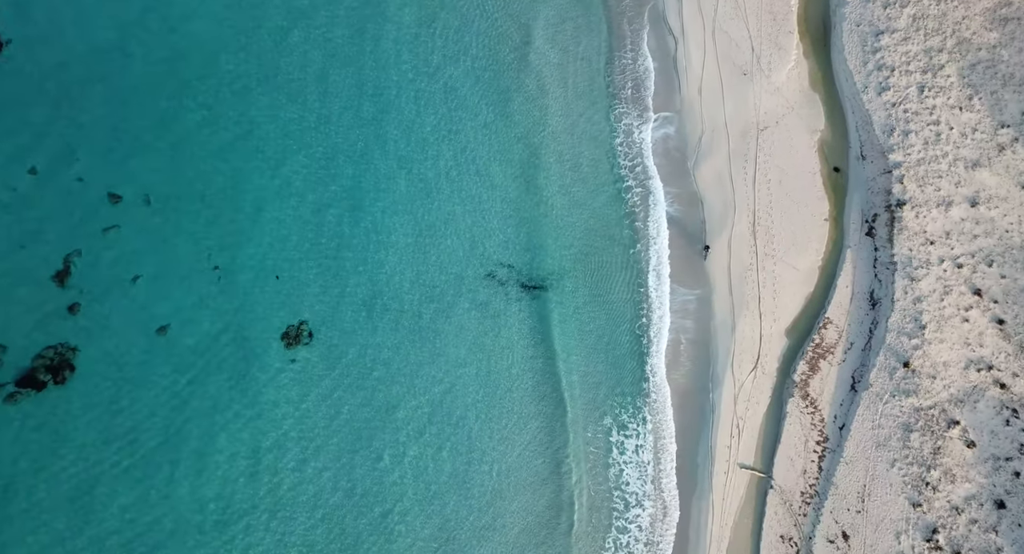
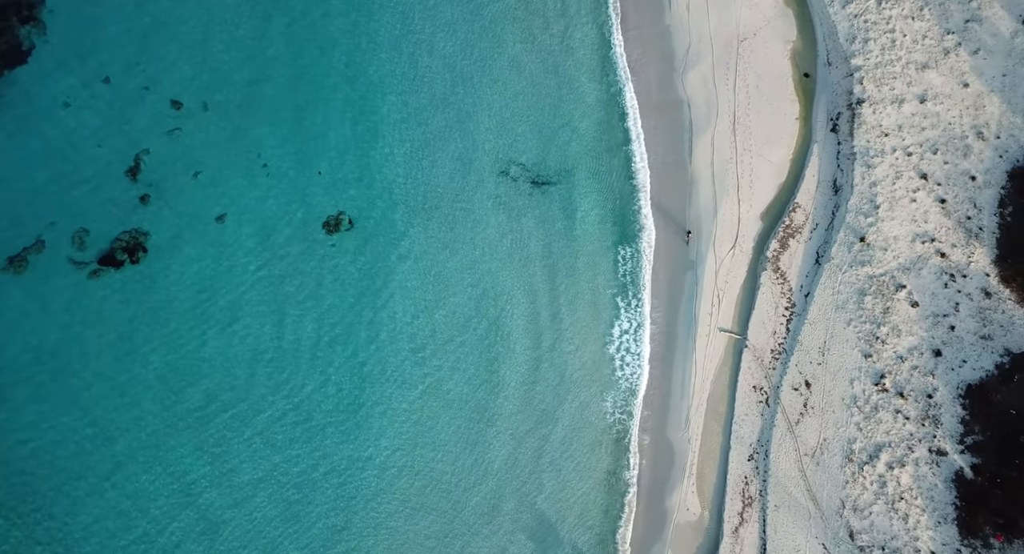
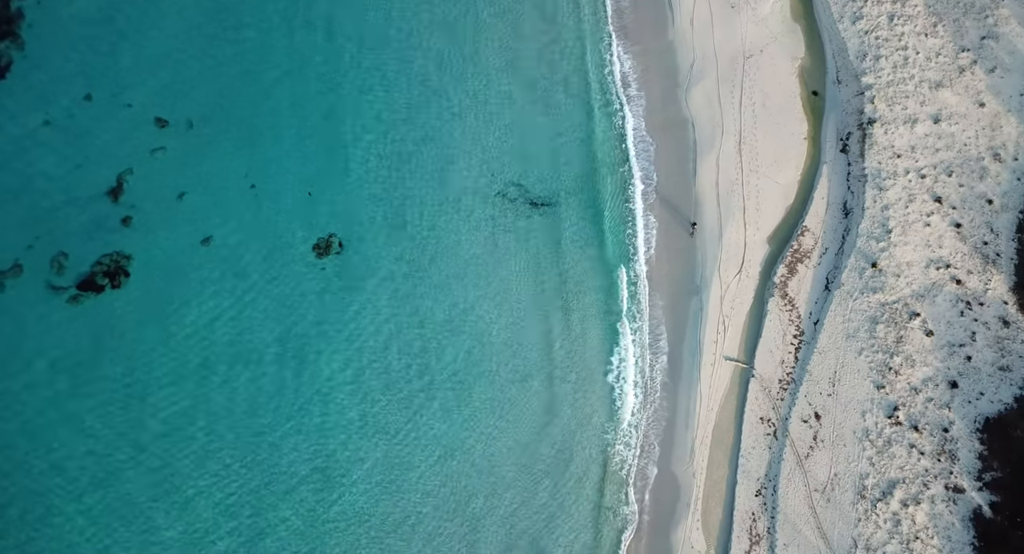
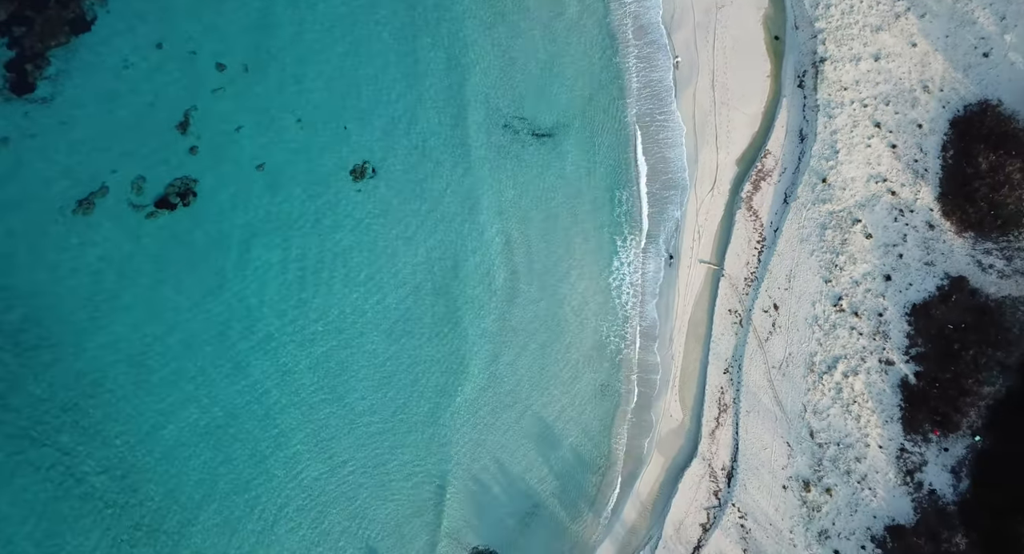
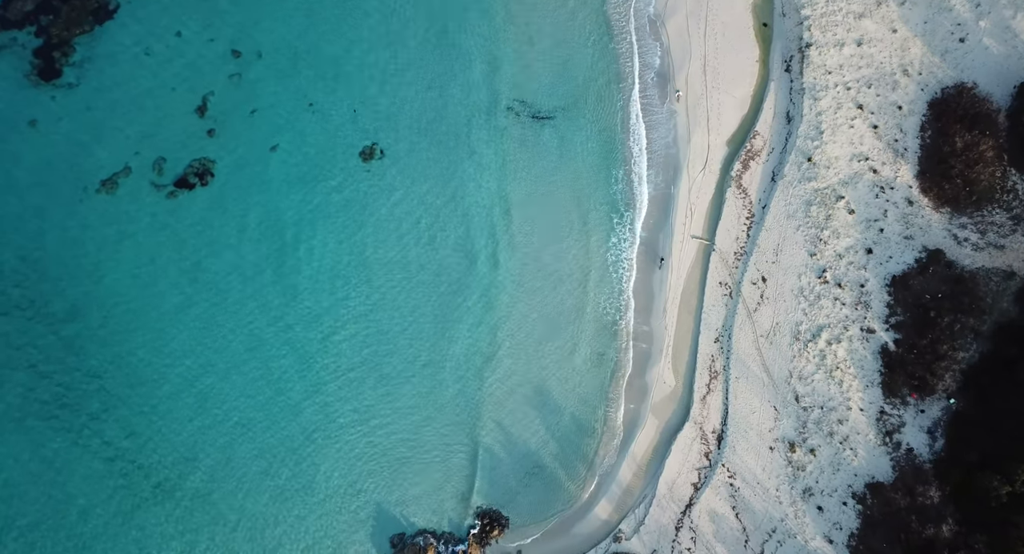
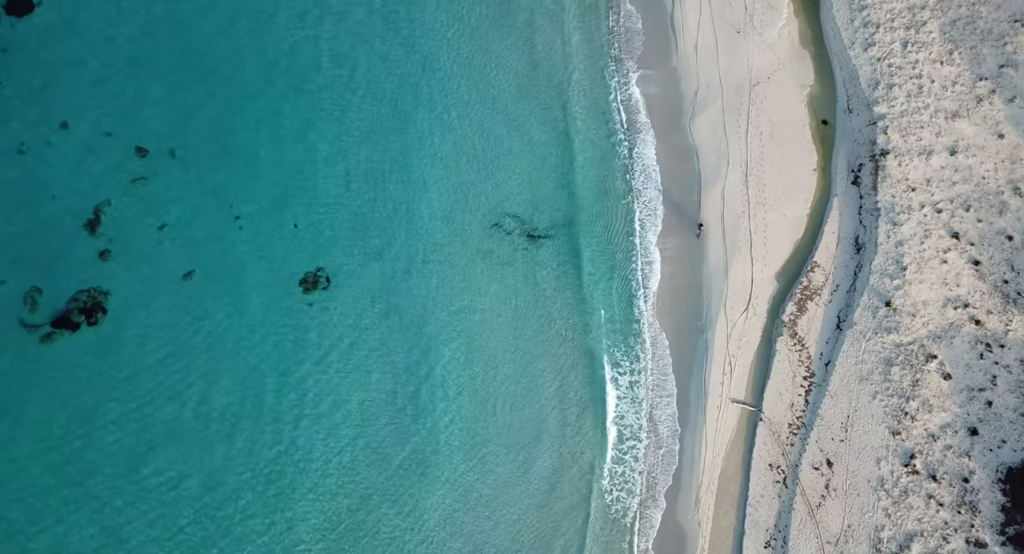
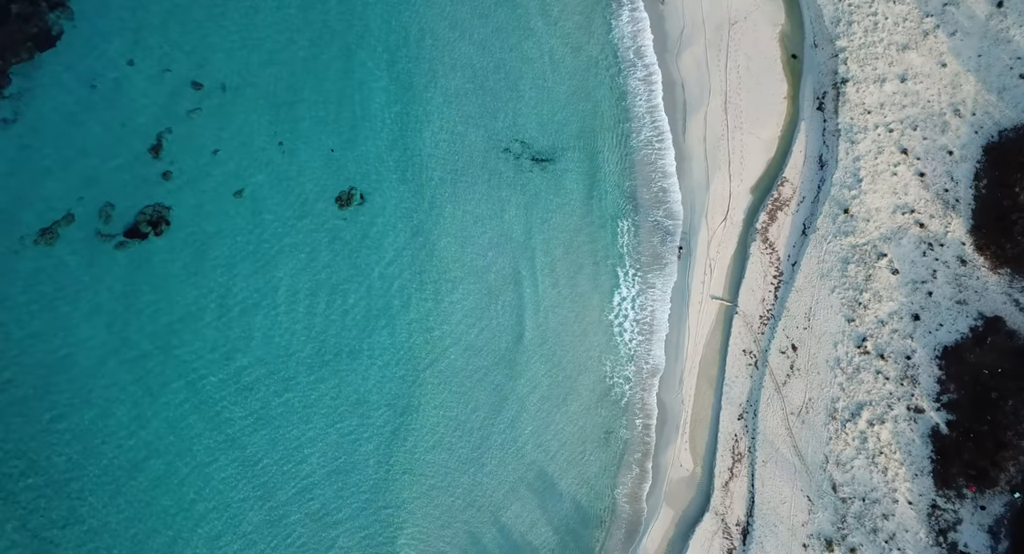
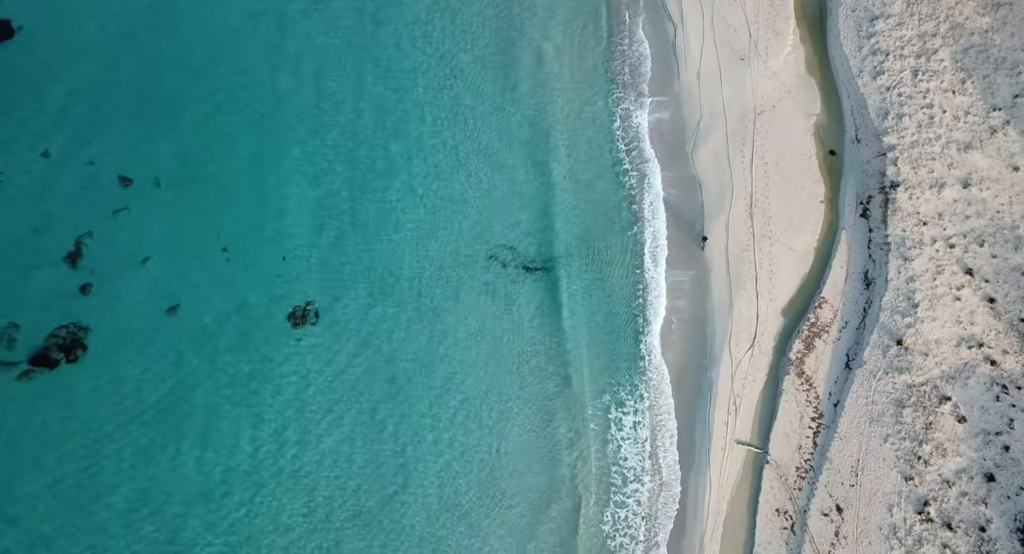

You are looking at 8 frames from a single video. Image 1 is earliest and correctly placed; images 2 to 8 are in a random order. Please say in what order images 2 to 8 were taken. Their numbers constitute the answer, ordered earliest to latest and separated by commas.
8, 6, 3, 2, 7, 4, 5
